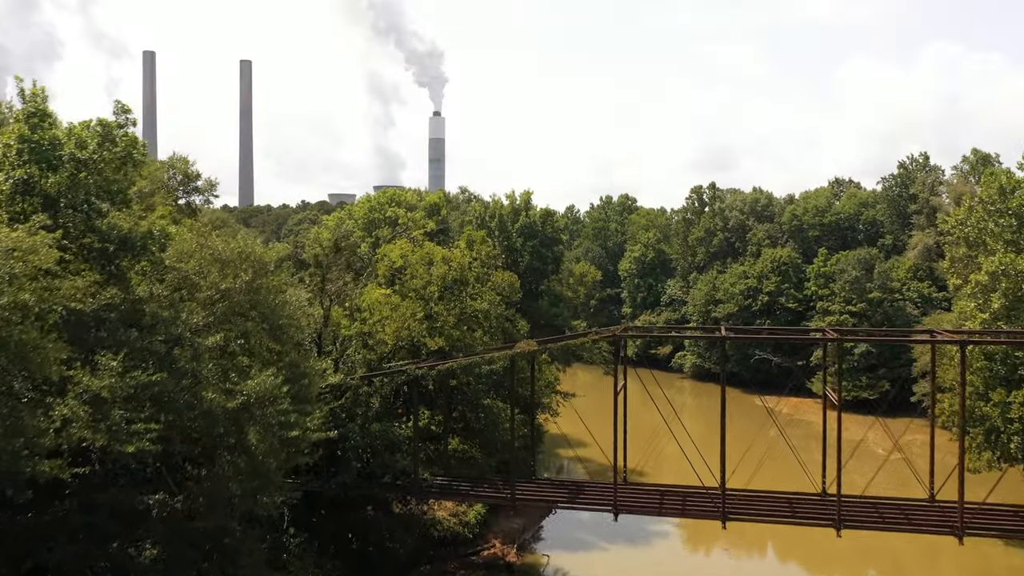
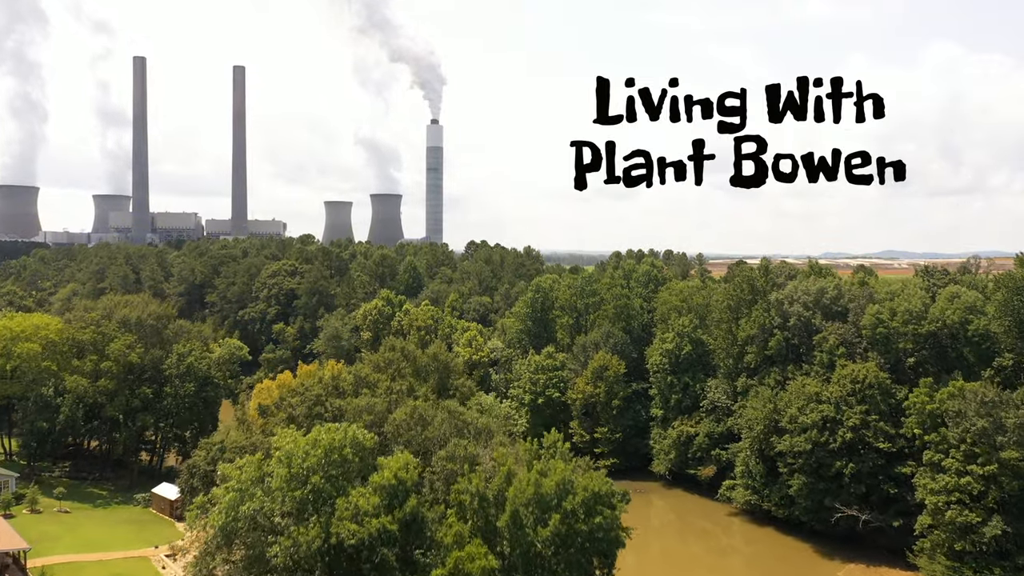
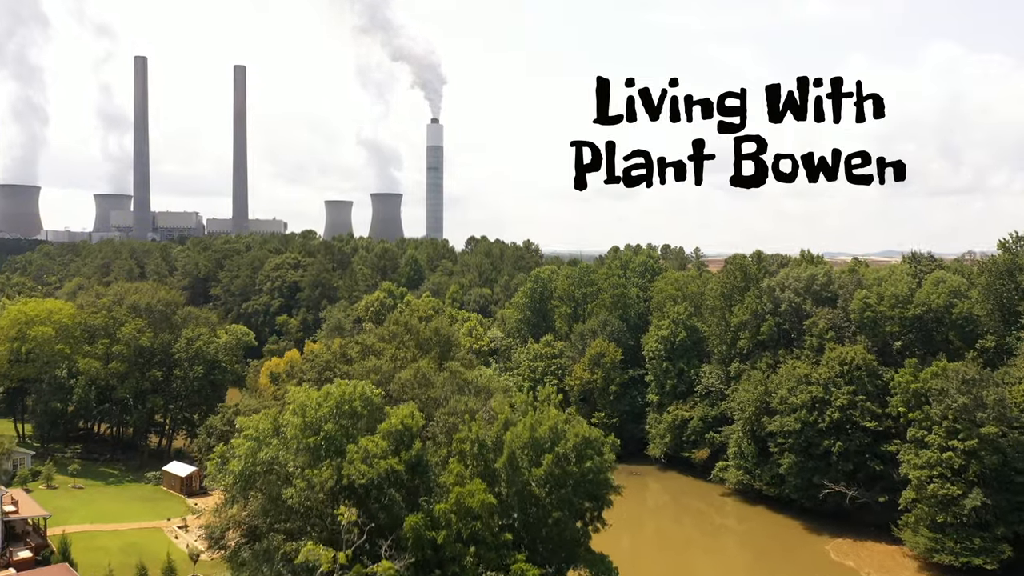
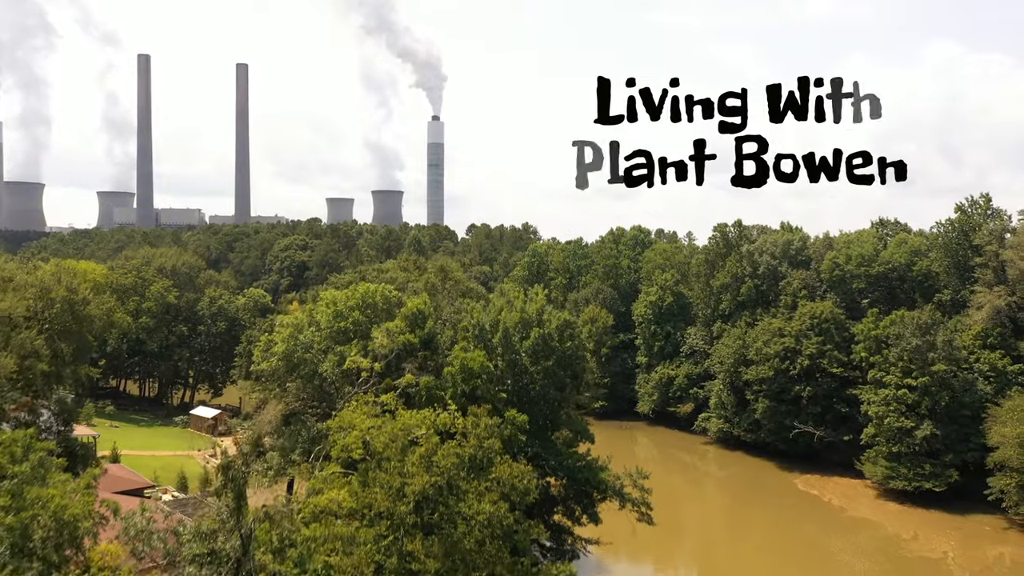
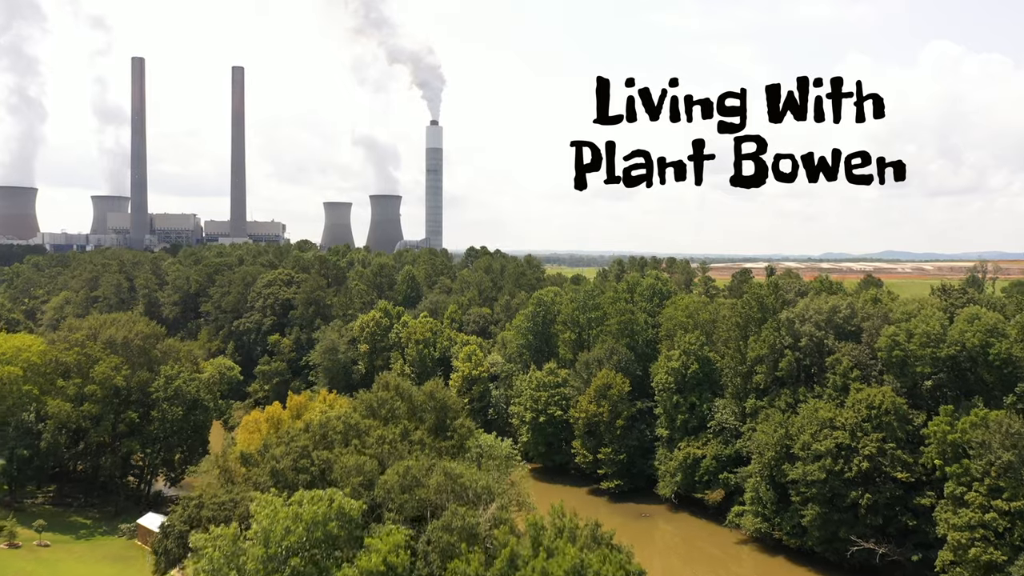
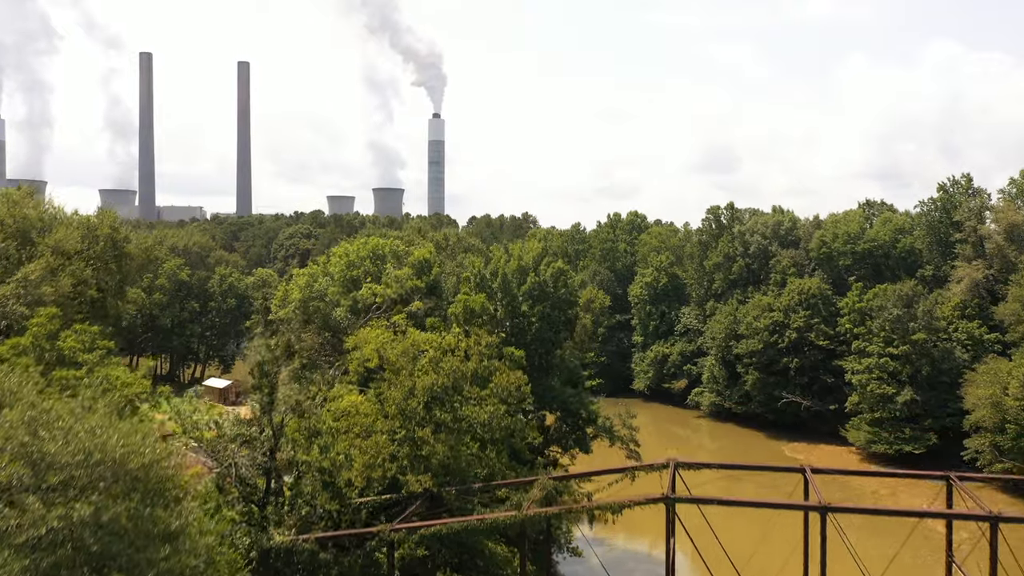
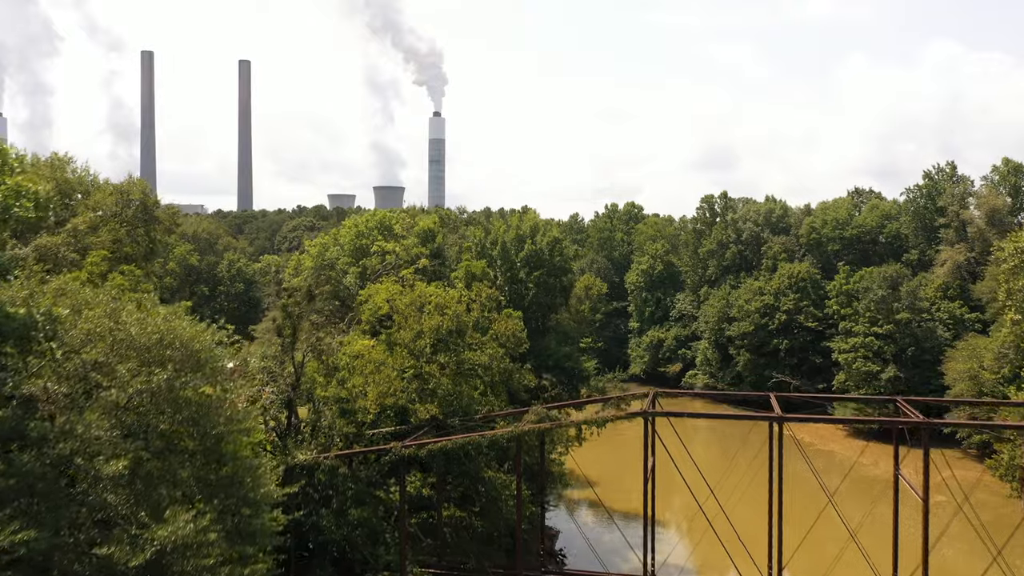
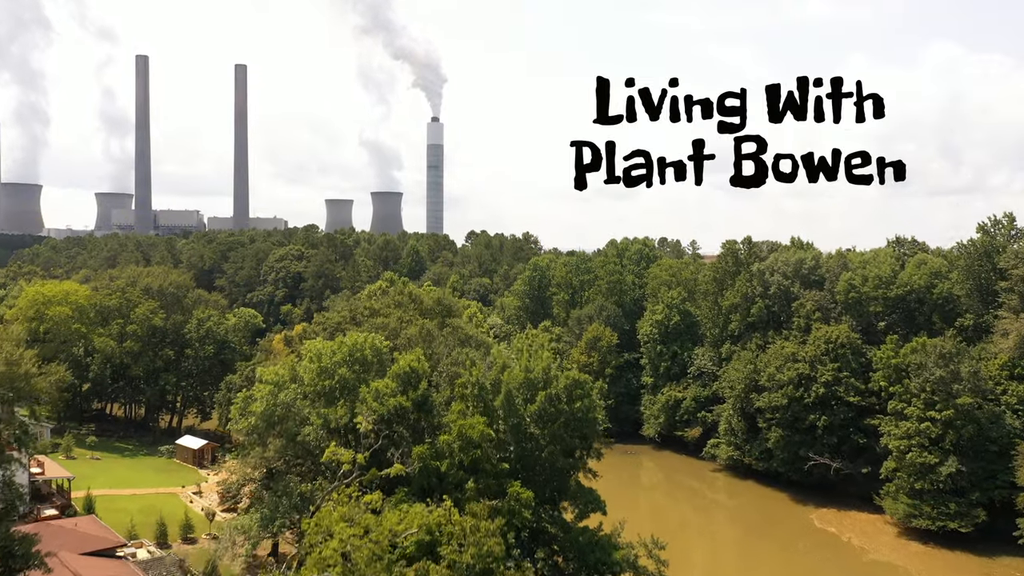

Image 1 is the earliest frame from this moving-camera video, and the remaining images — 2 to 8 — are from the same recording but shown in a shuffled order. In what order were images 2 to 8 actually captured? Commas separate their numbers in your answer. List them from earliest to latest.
7, 6, 4, 8, 3, 2, 5
